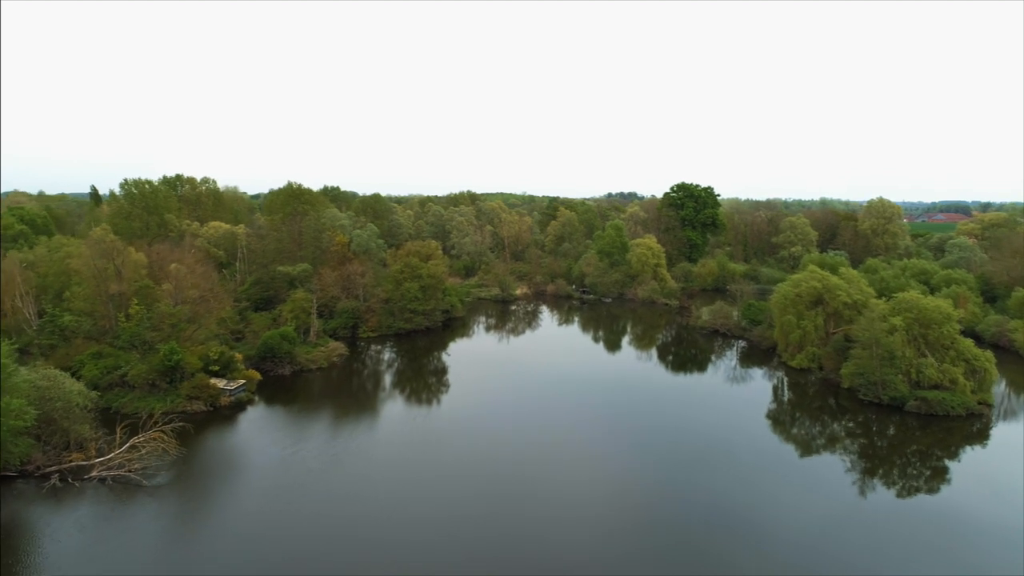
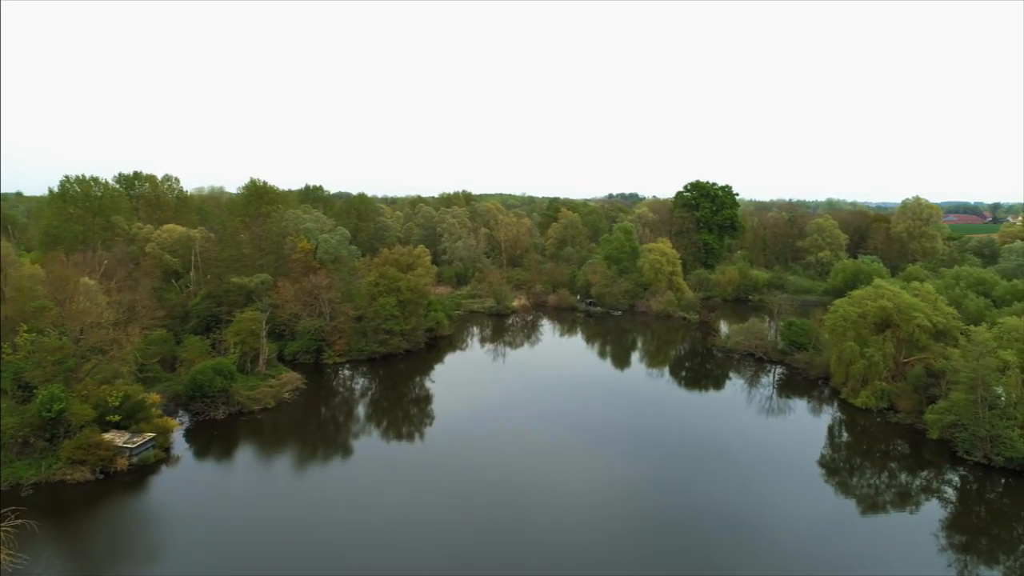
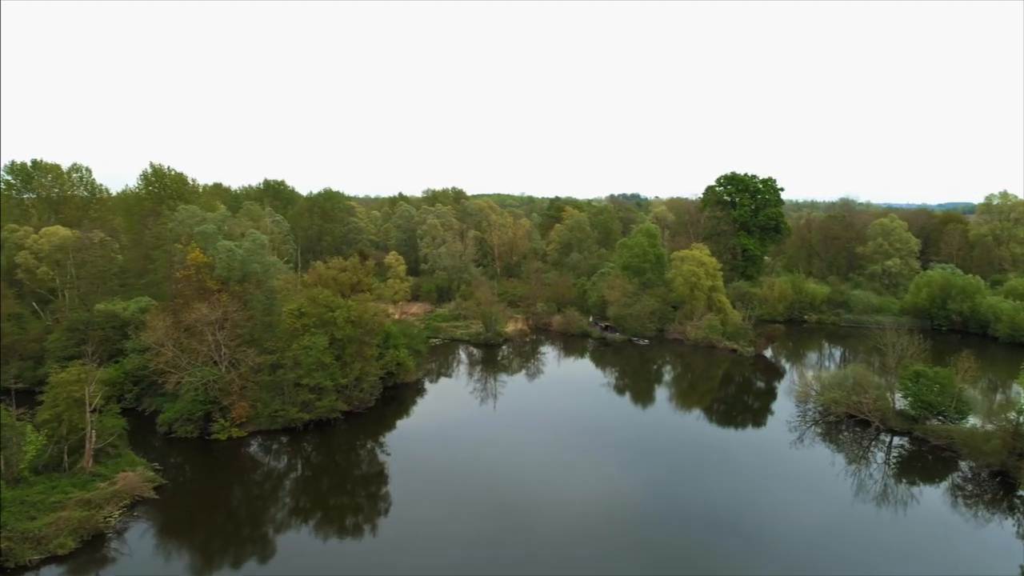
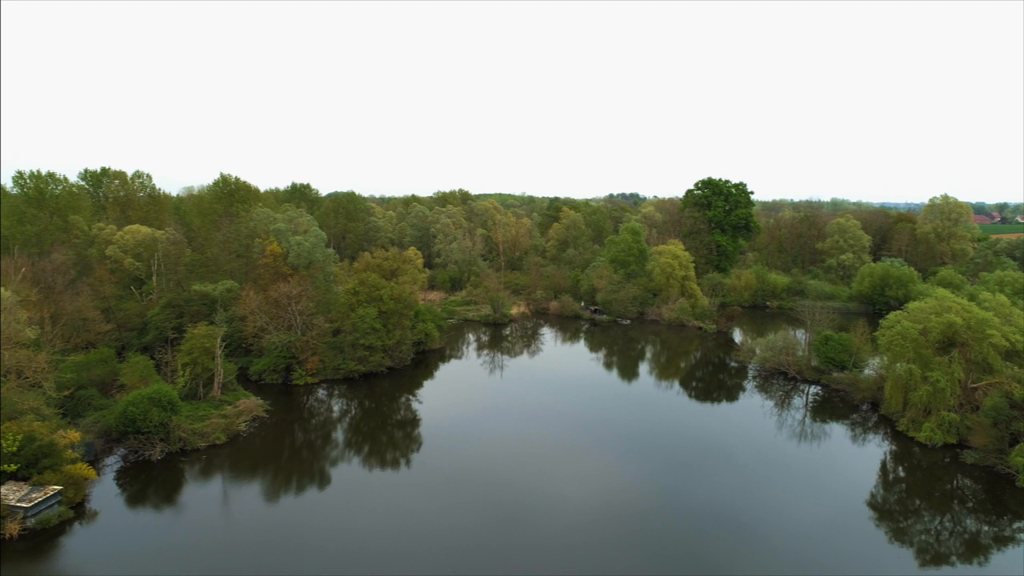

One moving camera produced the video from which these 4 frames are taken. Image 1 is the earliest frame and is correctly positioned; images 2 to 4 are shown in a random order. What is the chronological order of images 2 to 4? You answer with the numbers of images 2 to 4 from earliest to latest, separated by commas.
2, 4, 3
